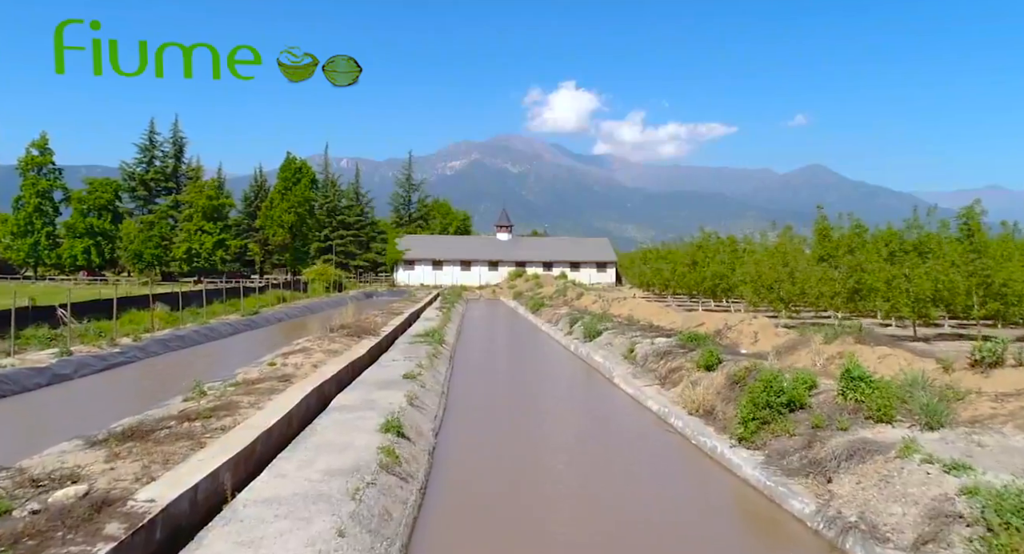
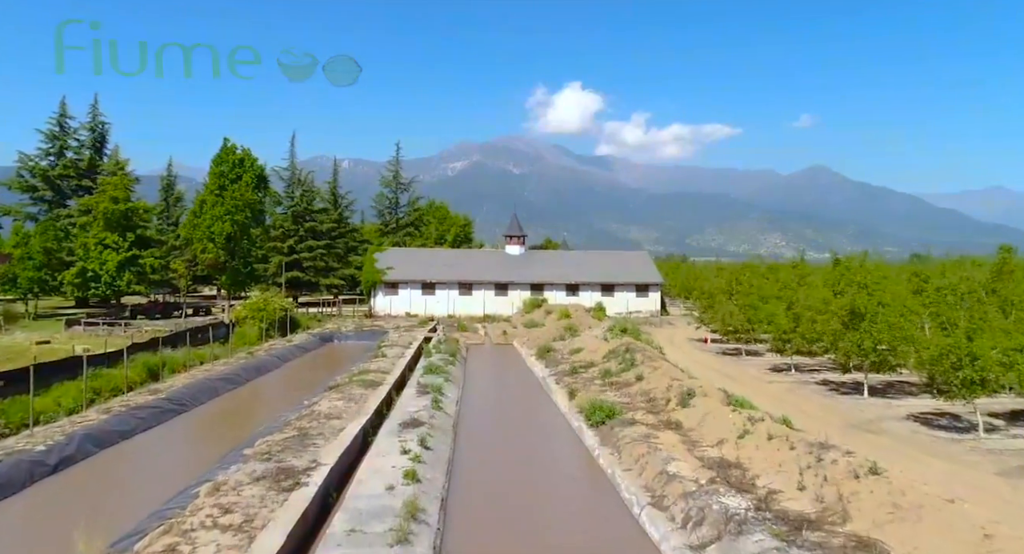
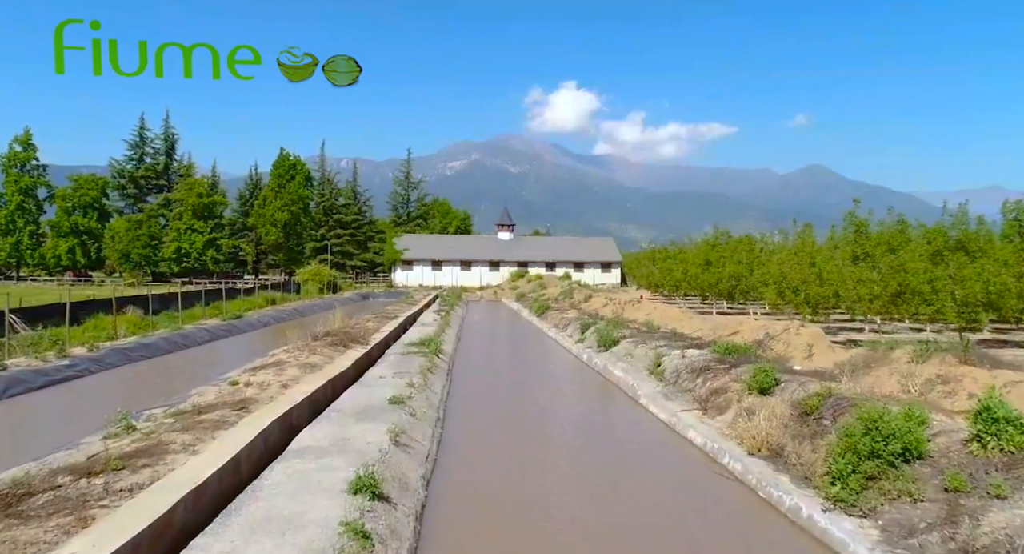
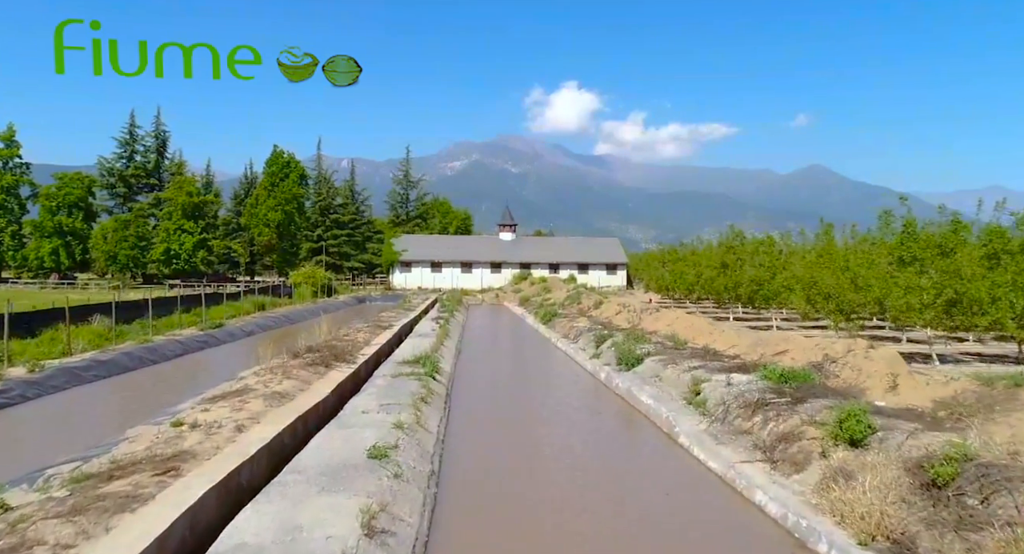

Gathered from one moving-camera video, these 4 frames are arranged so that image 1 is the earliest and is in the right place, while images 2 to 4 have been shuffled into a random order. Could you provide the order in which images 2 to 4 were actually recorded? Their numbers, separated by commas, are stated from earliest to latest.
3, 4, 2
